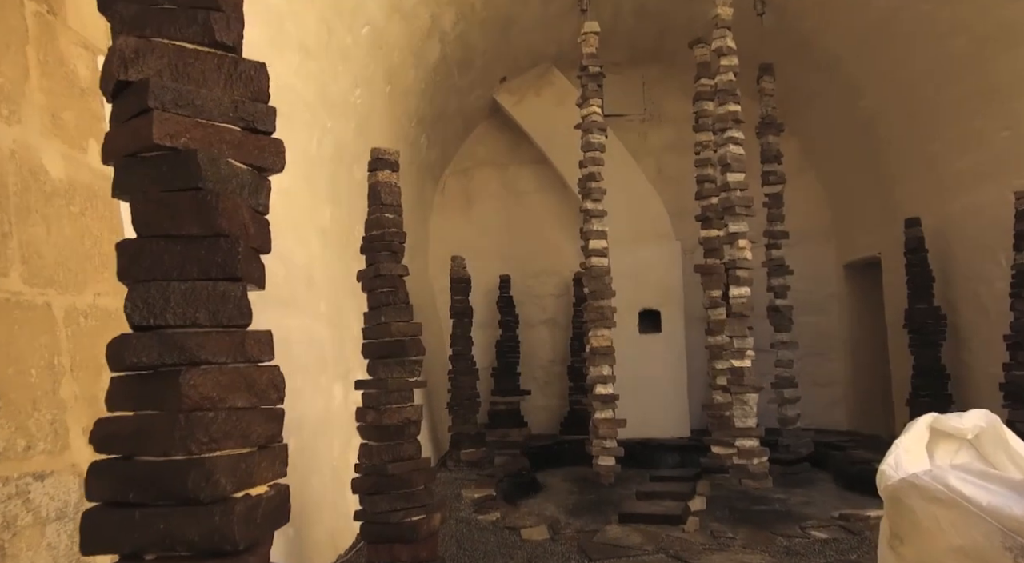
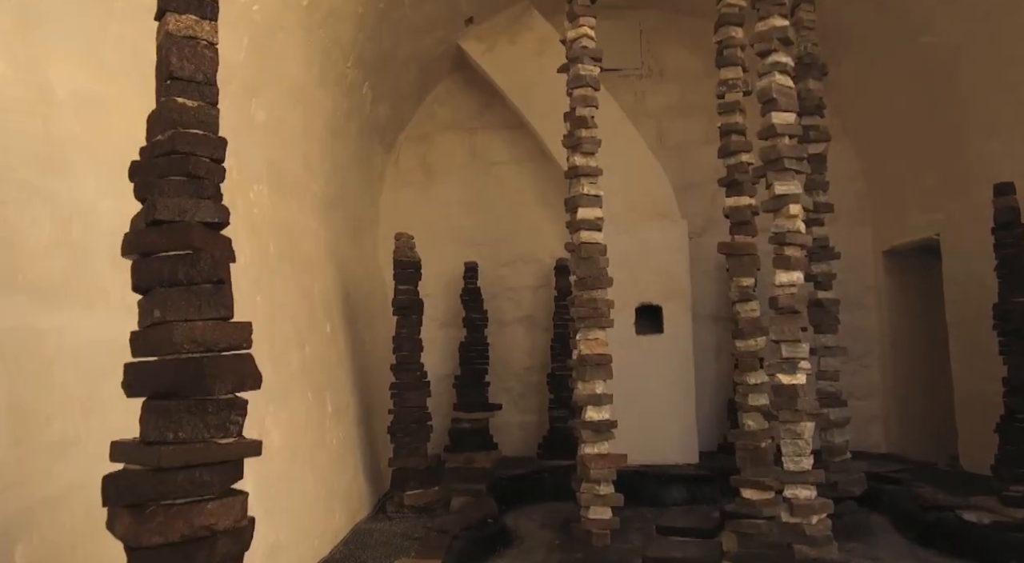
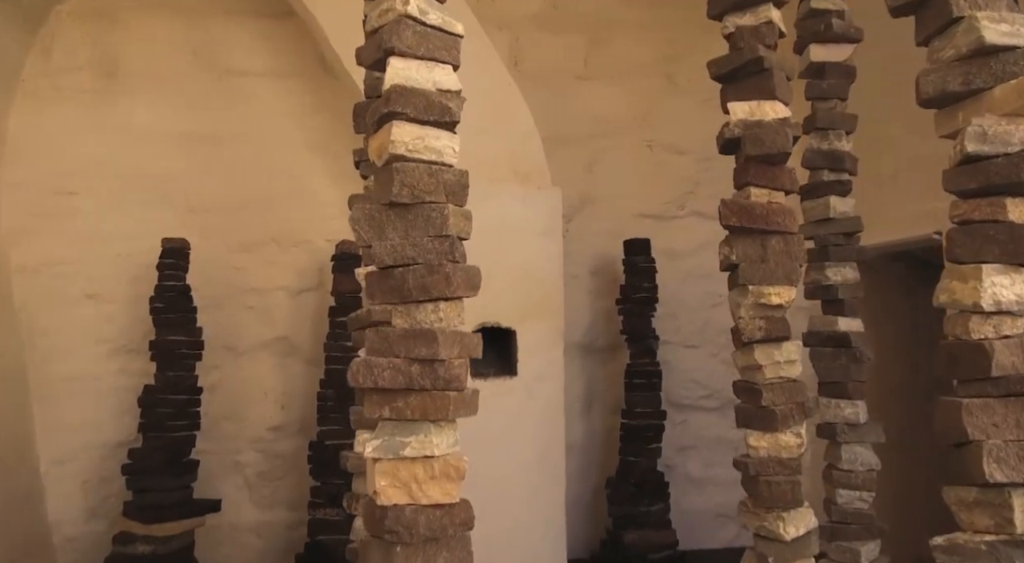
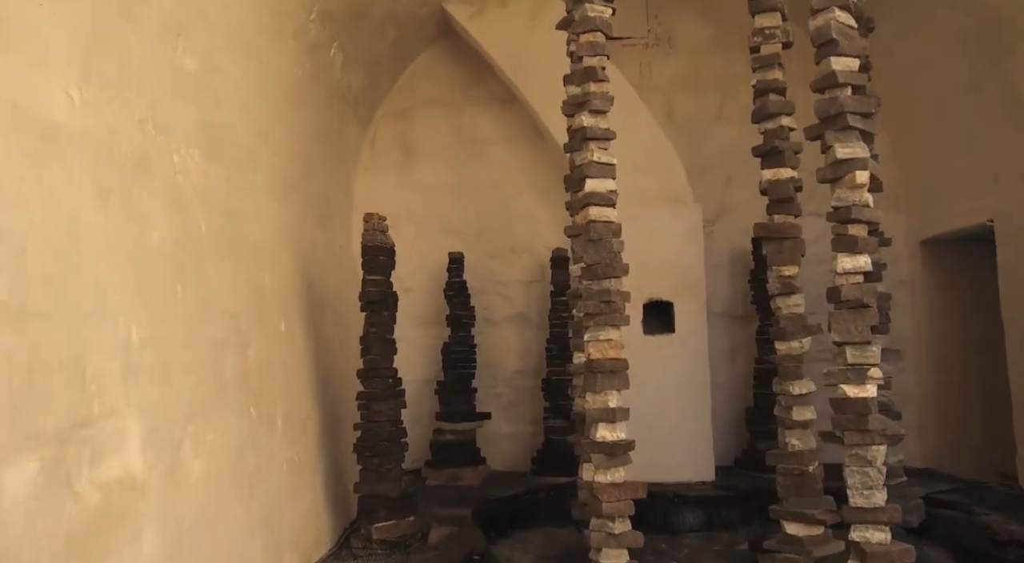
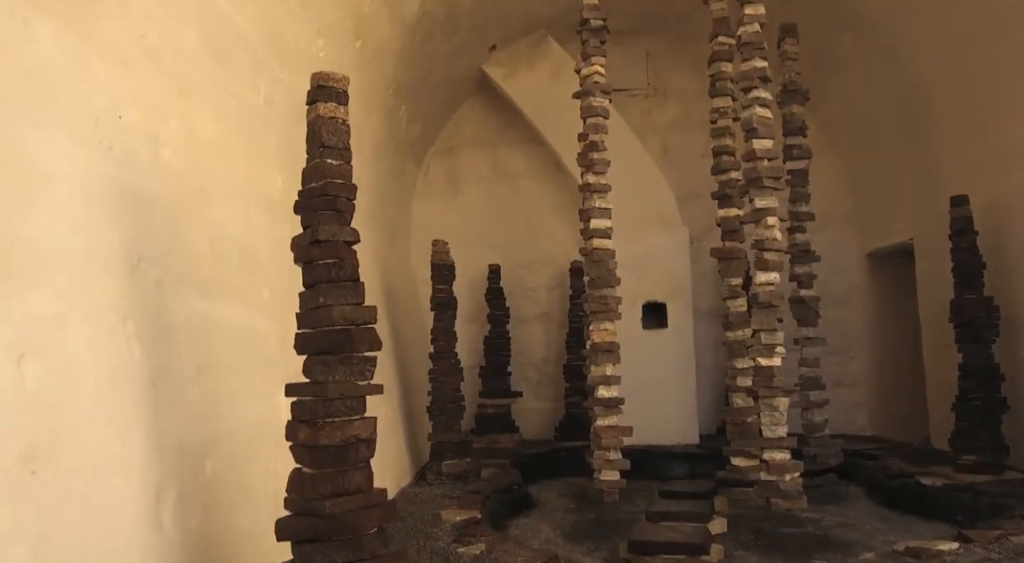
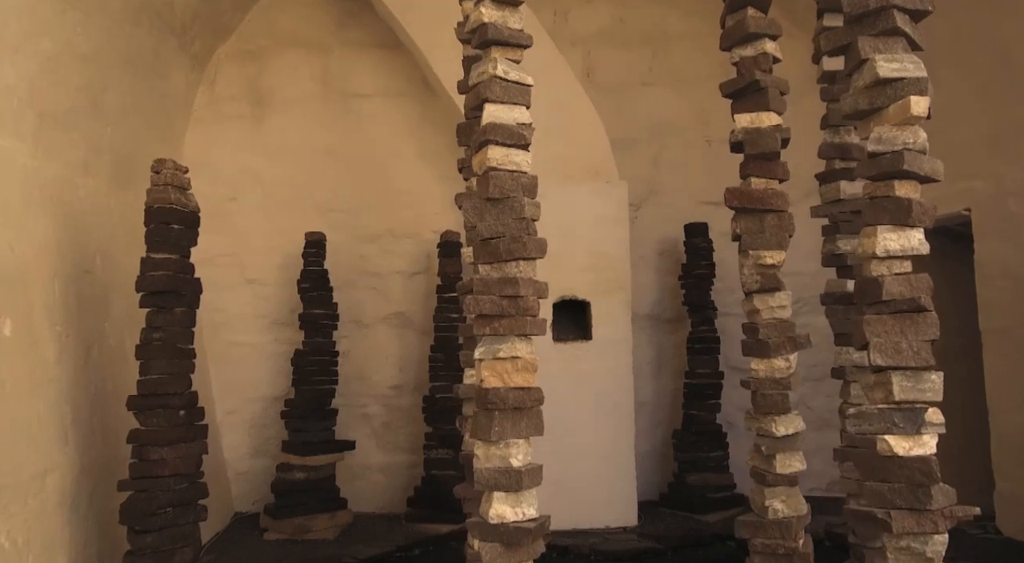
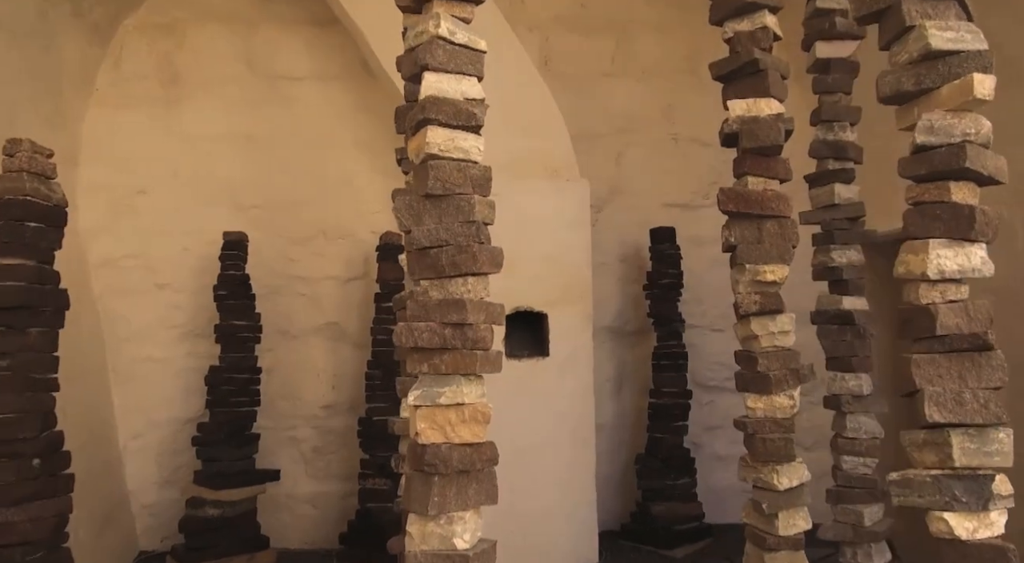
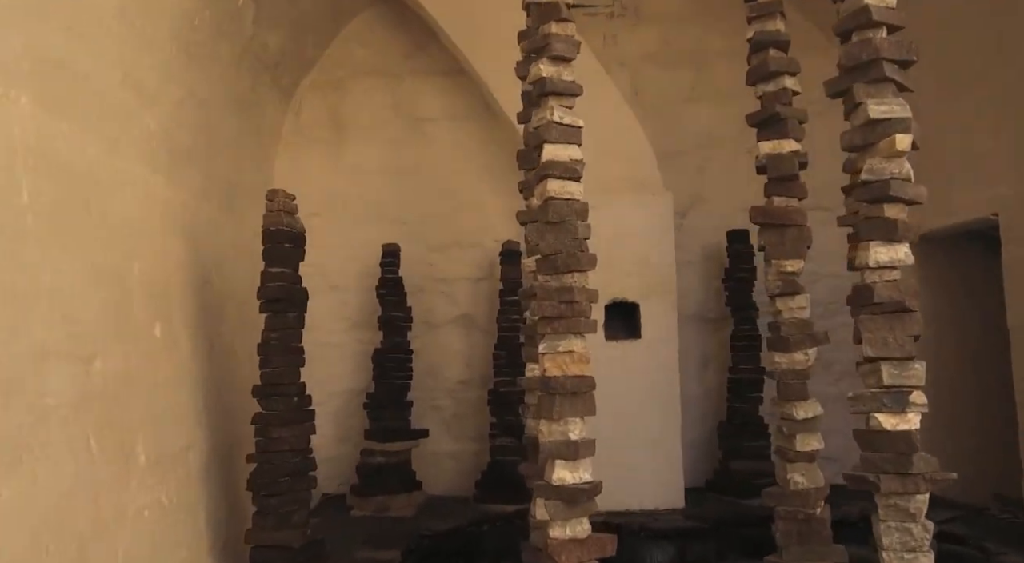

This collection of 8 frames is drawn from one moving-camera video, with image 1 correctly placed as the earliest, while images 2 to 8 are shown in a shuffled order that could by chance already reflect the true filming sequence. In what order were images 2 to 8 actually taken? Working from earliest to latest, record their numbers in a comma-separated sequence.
5, 2, 4, 8, 6, 7, 3
